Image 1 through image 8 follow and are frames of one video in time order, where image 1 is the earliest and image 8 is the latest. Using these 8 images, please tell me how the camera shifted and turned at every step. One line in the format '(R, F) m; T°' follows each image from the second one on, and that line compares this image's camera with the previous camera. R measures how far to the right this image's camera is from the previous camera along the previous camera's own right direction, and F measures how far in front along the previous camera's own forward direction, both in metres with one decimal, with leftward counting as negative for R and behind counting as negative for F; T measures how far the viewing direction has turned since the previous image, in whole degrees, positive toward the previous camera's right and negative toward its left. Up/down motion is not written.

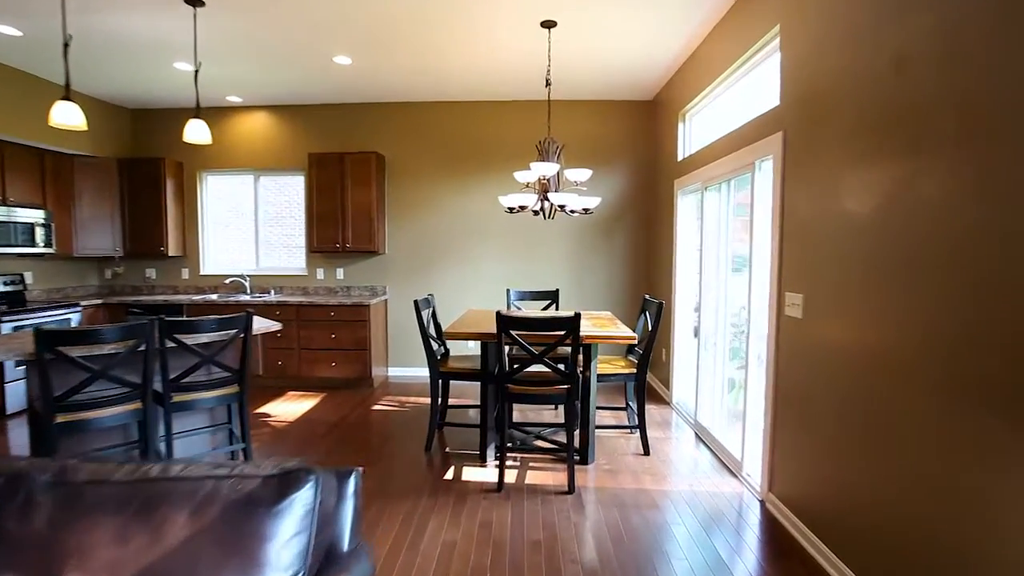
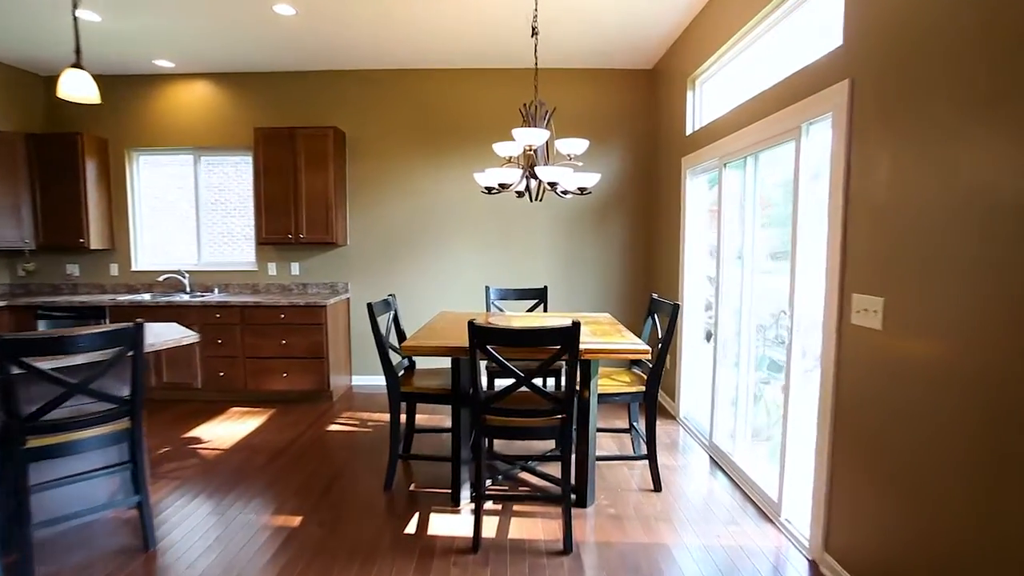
(0.0, +0.7) m; +2°
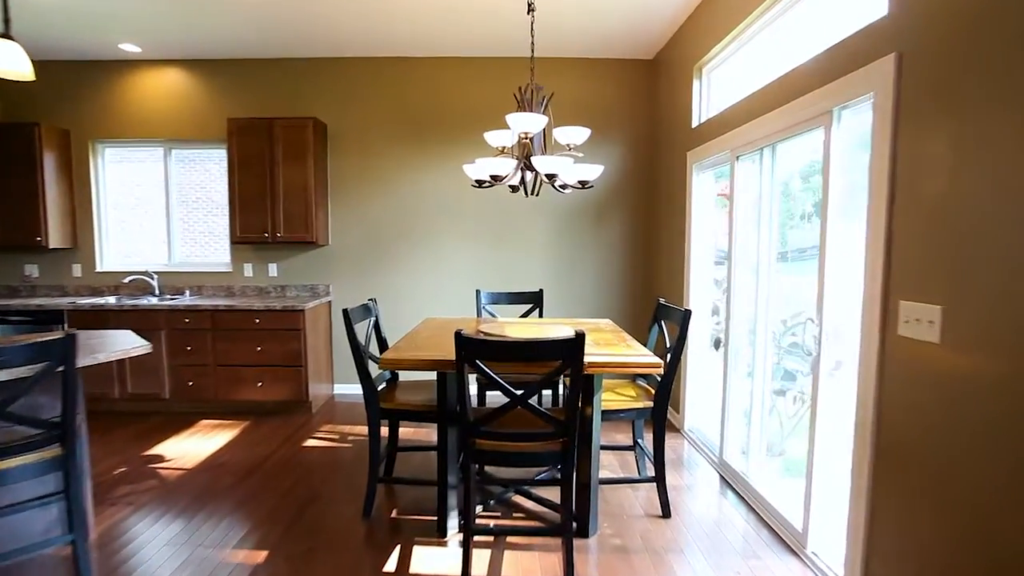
(0.0, +0.3) m; +1°
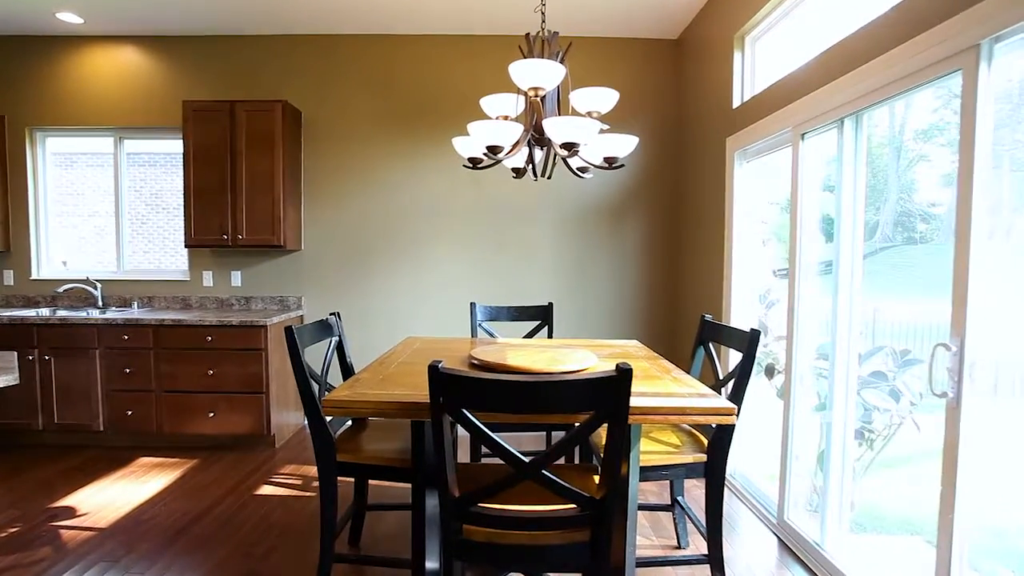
(0.0, +0.6) m; 0°
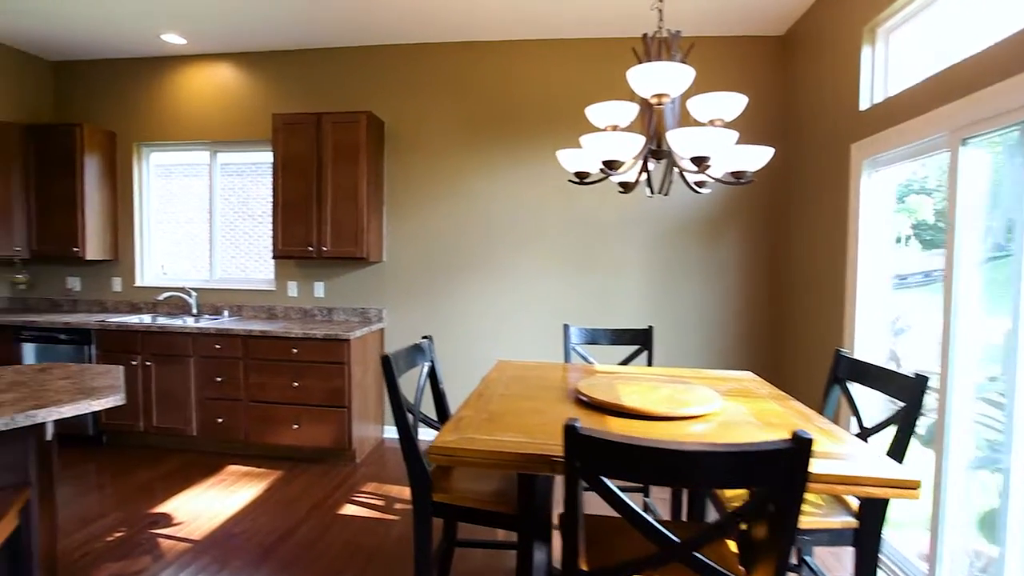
(-0.2, +0.2) m; -7°
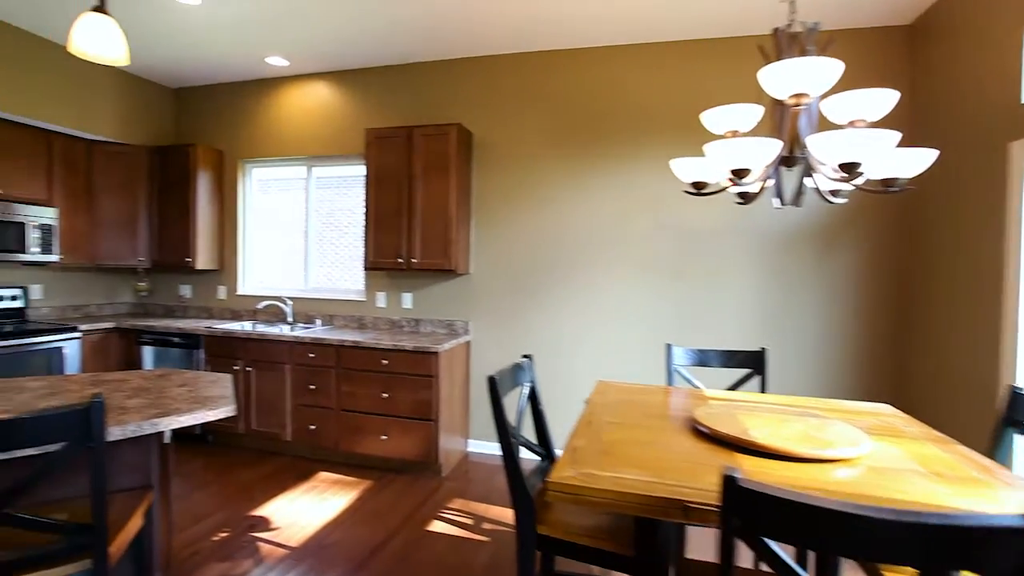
(-0.1, +0.1) m; -8°
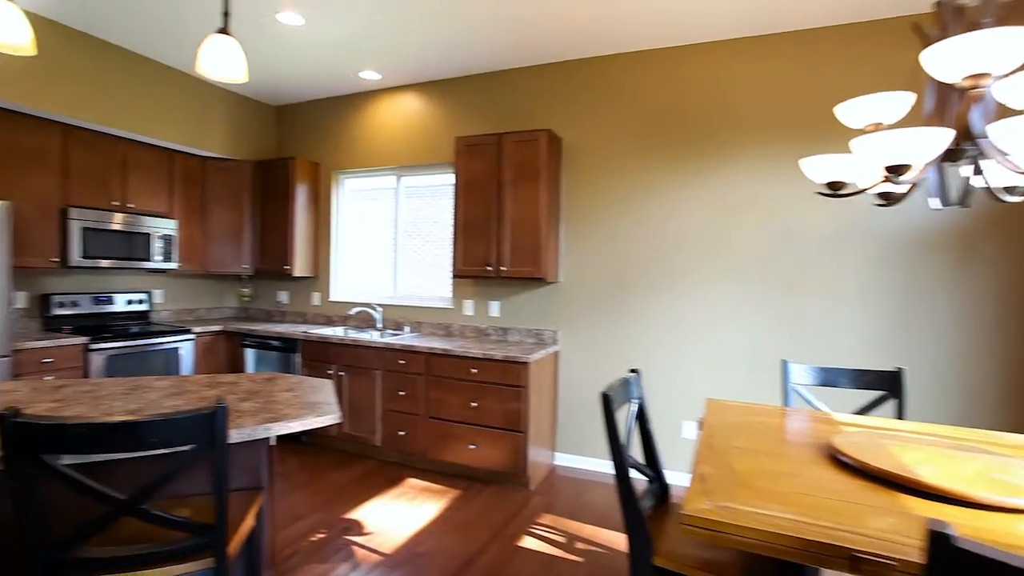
(-0.1, +0.1) m; -8°
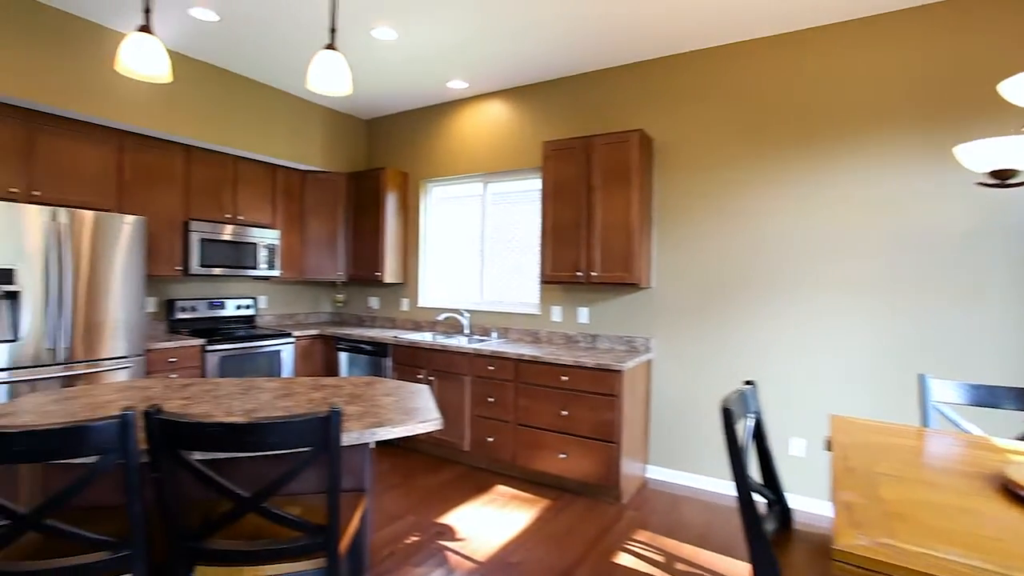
(-0.1, +0.1) m; -8°
